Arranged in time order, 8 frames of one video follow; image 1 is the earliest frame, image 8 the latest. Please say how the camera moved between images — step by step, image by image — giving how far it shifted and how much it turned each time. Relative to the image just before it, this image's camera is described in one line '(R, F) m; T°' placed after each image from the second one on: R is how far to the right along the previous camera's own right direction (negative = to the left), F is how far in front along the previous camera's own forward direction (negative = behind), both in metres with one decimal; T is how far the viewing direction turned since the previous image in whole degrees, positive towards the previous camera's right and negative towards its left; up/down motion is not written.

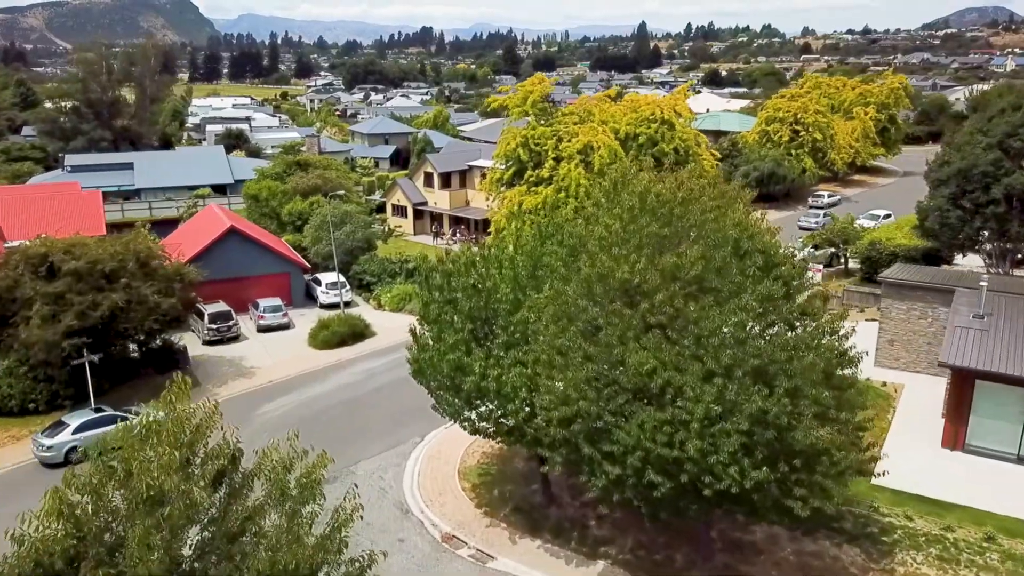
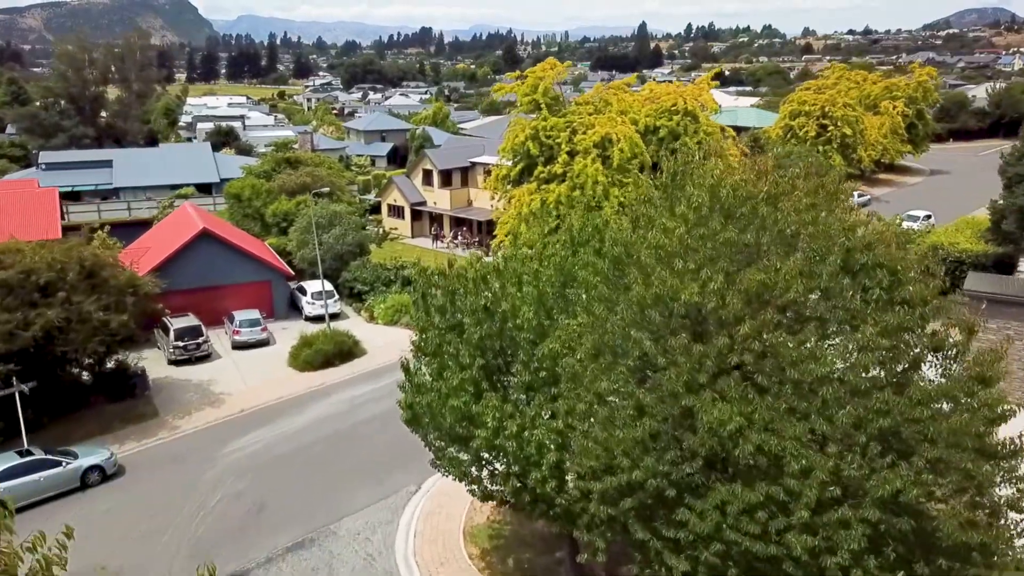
(-0.4, +4.5) m; 0°
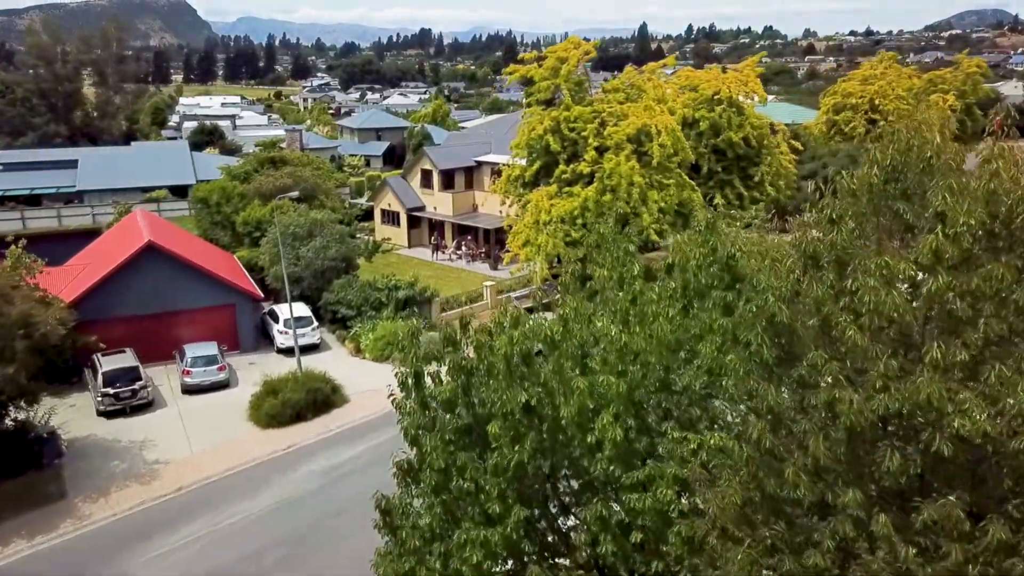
(-0.6, +6.5) m; 0°
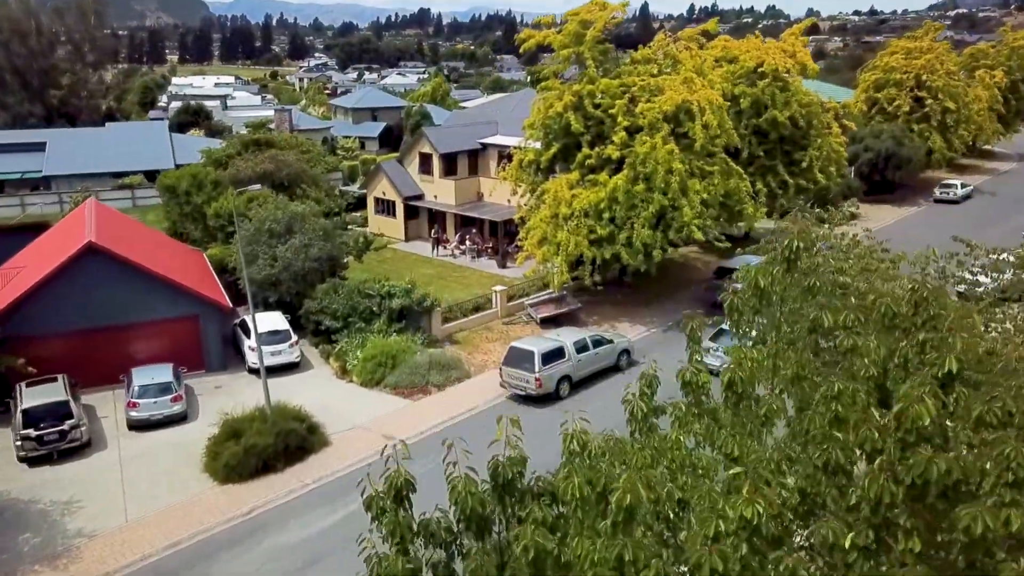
(-0.5, +4.8) m; 0°
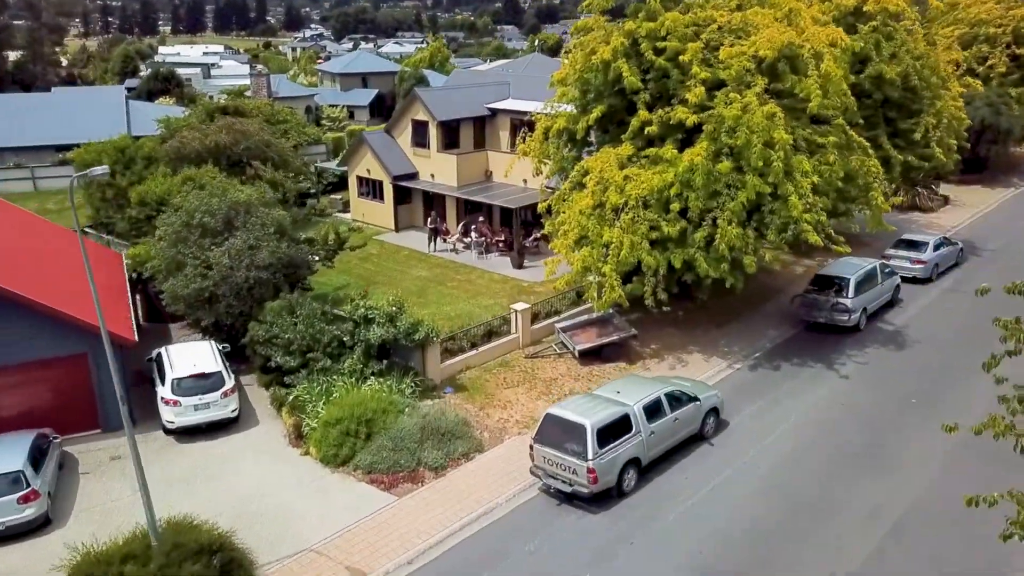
(-0.7, +7.7) m; 0°
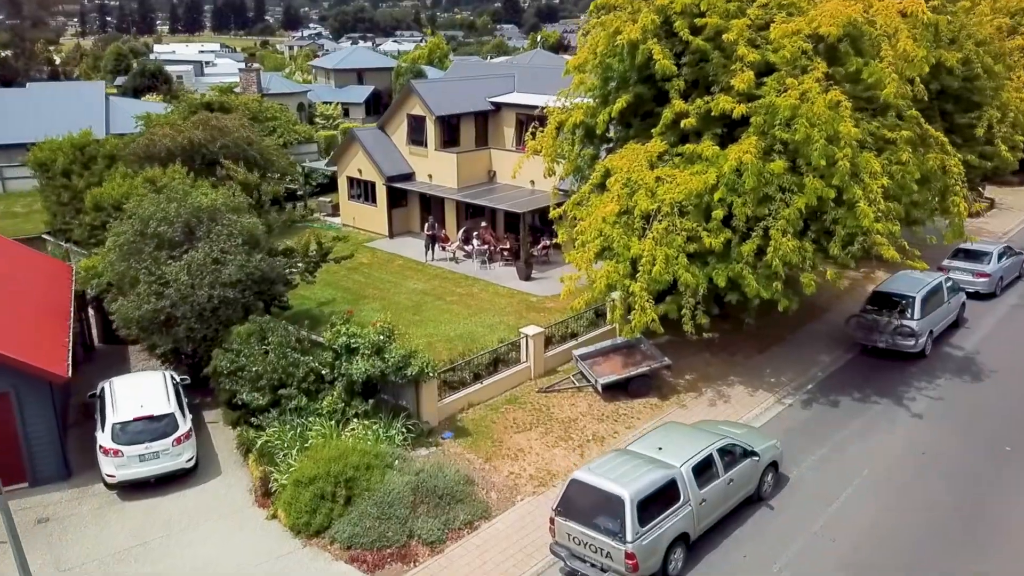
(-0.2, +3.0) m; 0°
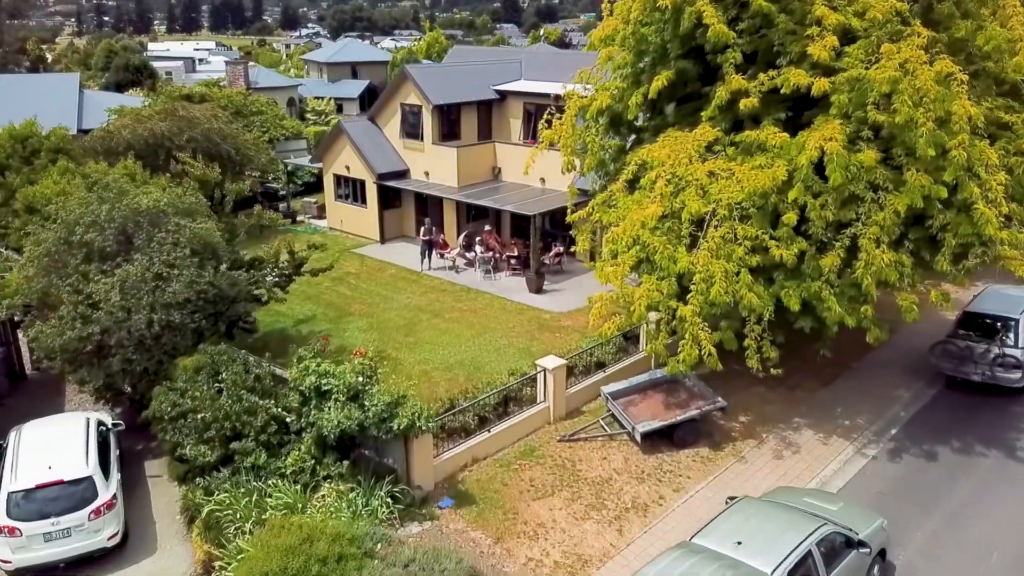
(-0.3, +3.3) m; 0°
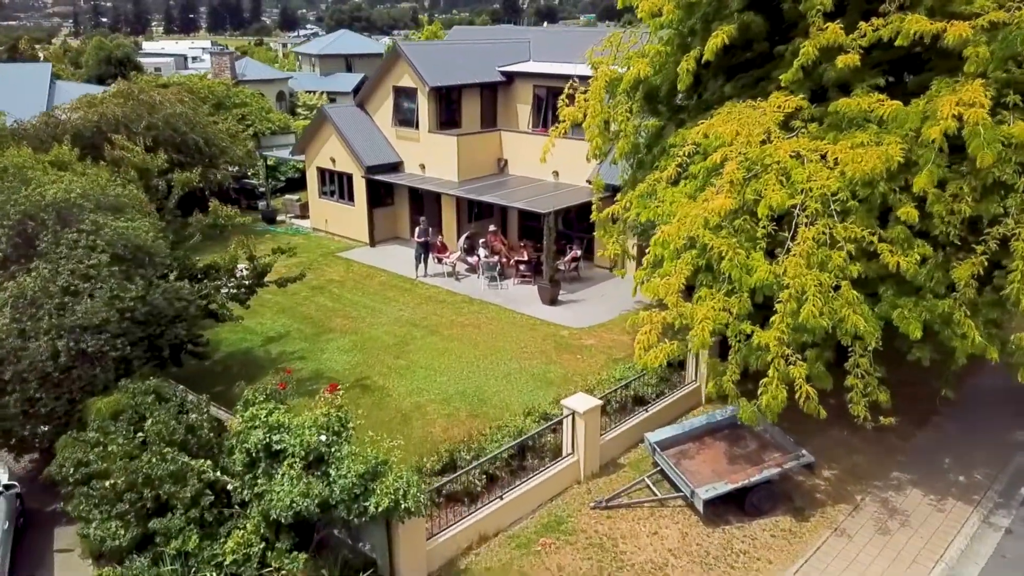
(-0.2, +3.2) m; 0°
